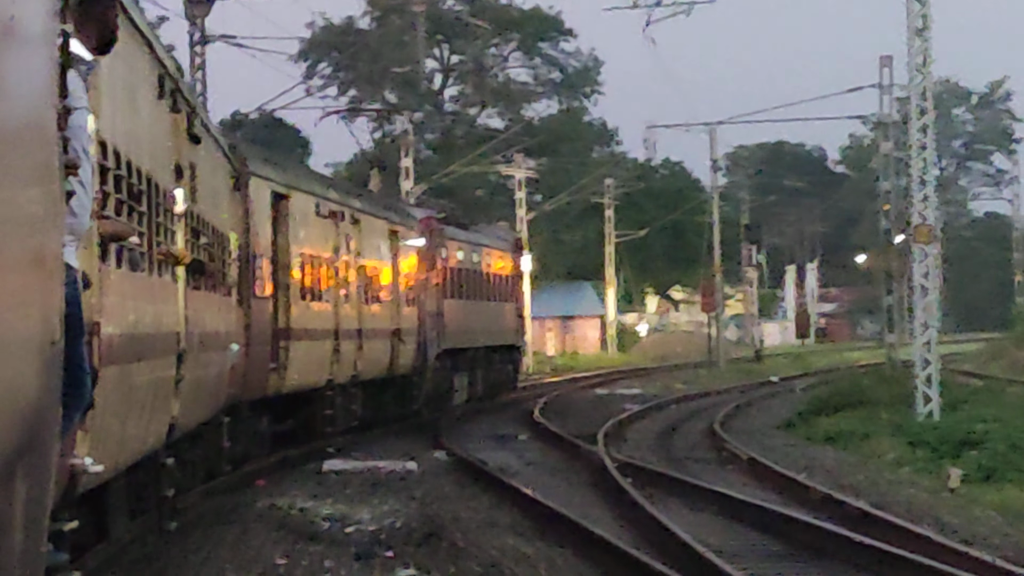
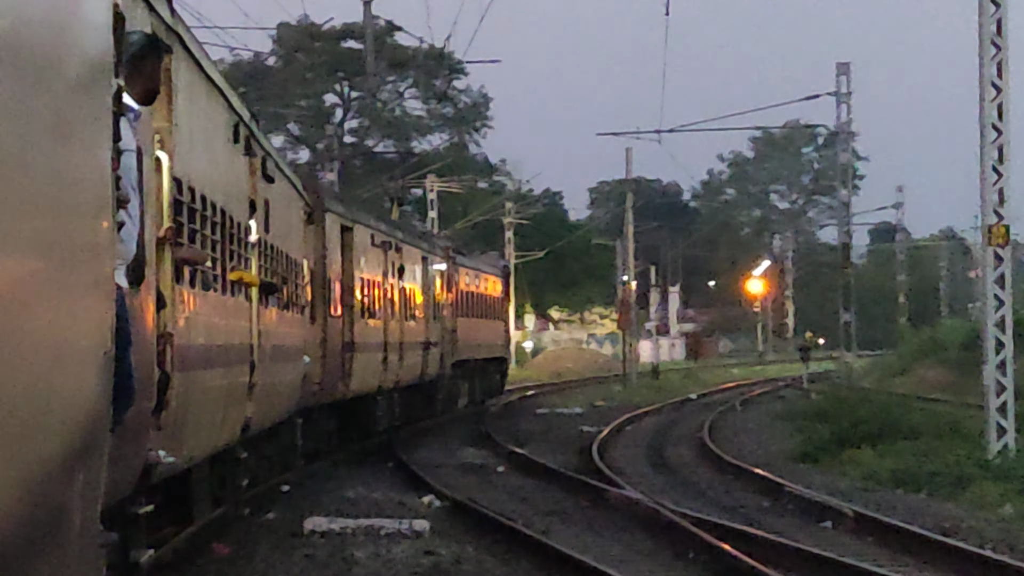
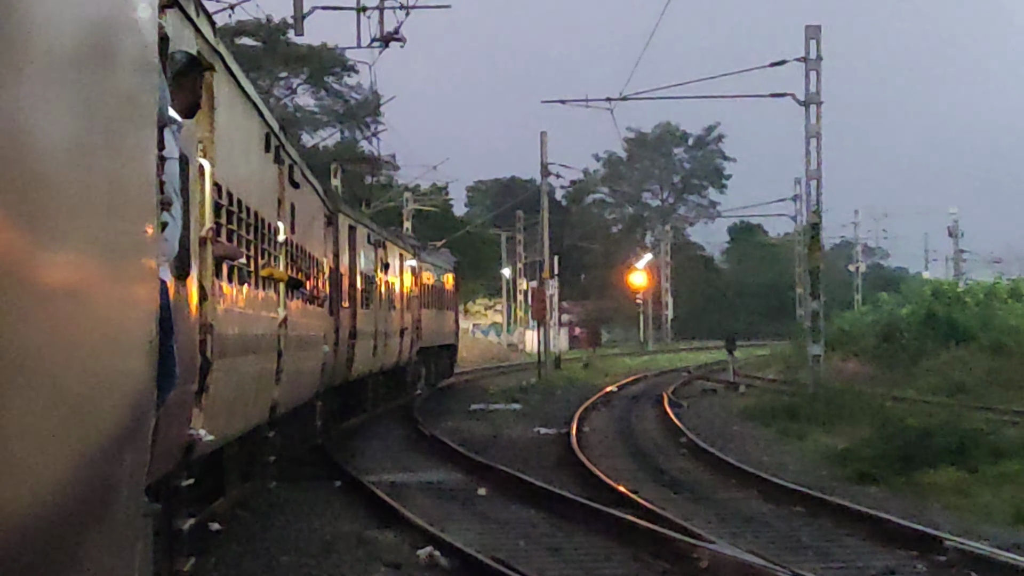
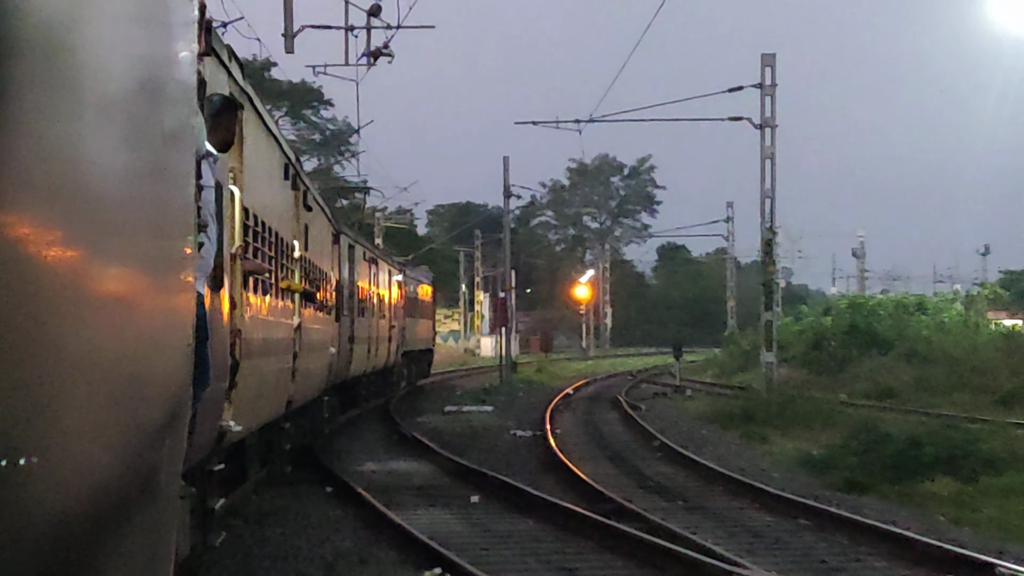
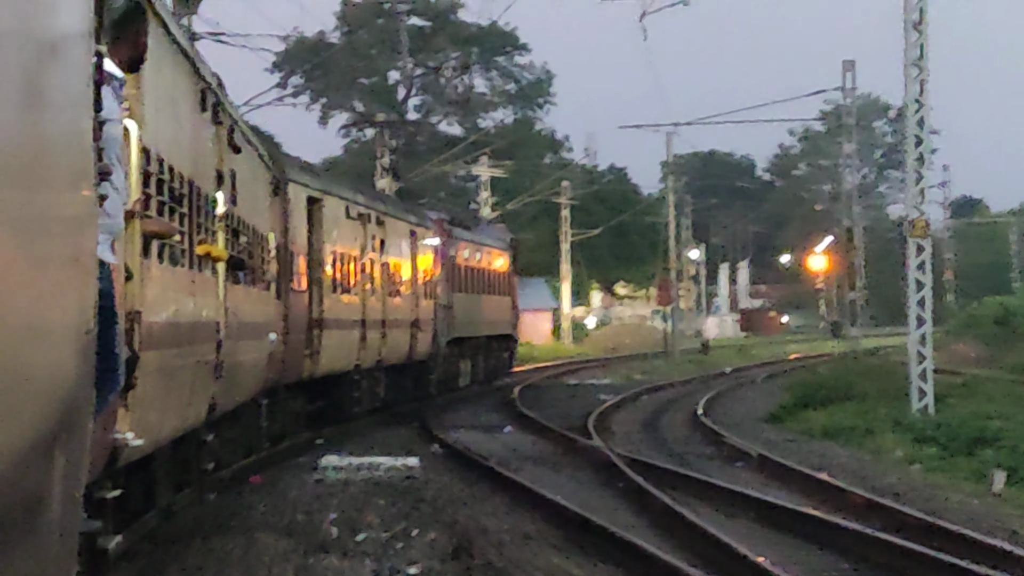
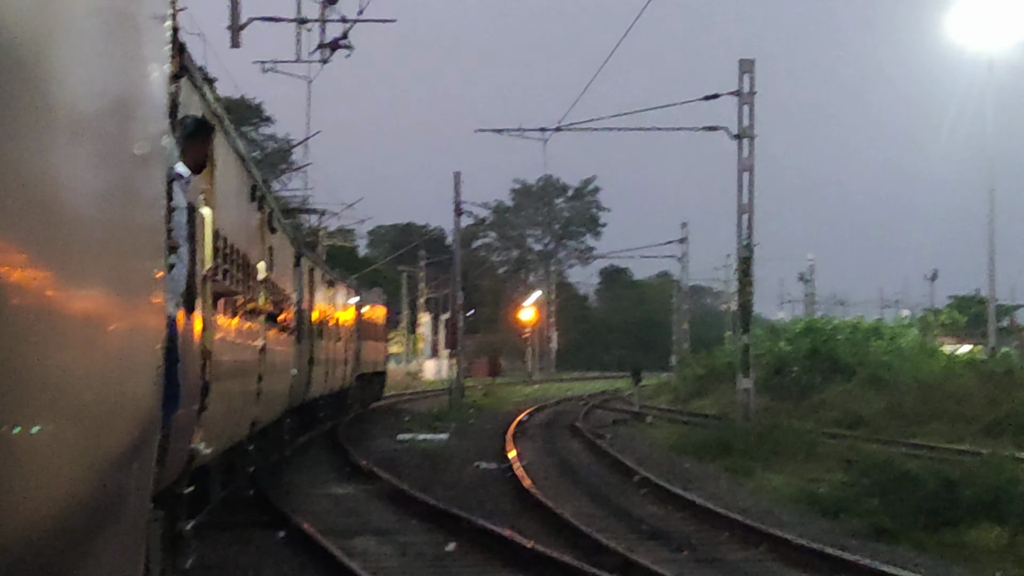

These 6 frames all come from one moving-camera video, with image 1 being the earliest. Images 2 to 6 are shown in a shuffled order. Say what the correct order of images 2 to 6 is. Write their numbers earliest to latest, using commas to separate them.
5, 2, 3, 4, 6
